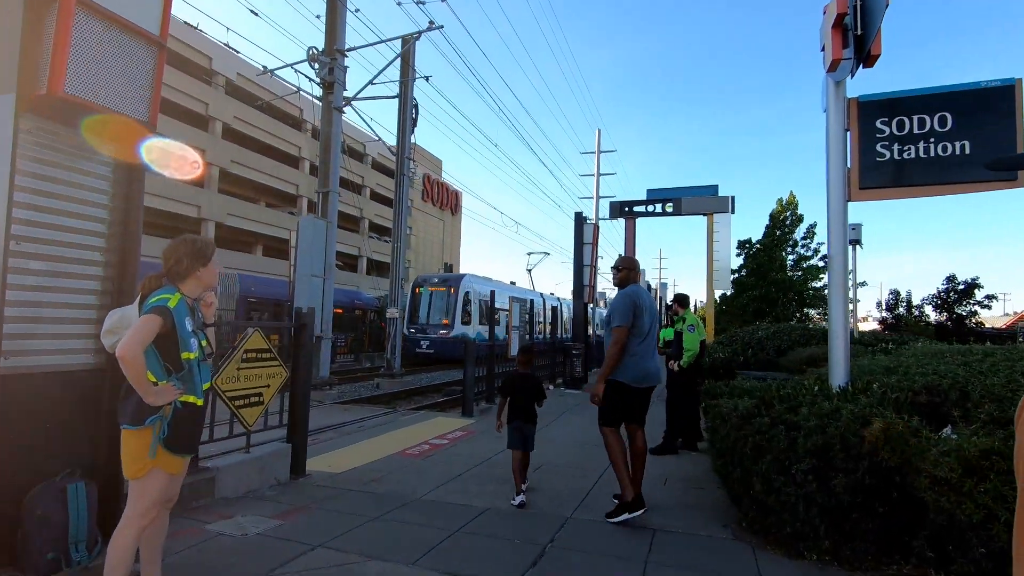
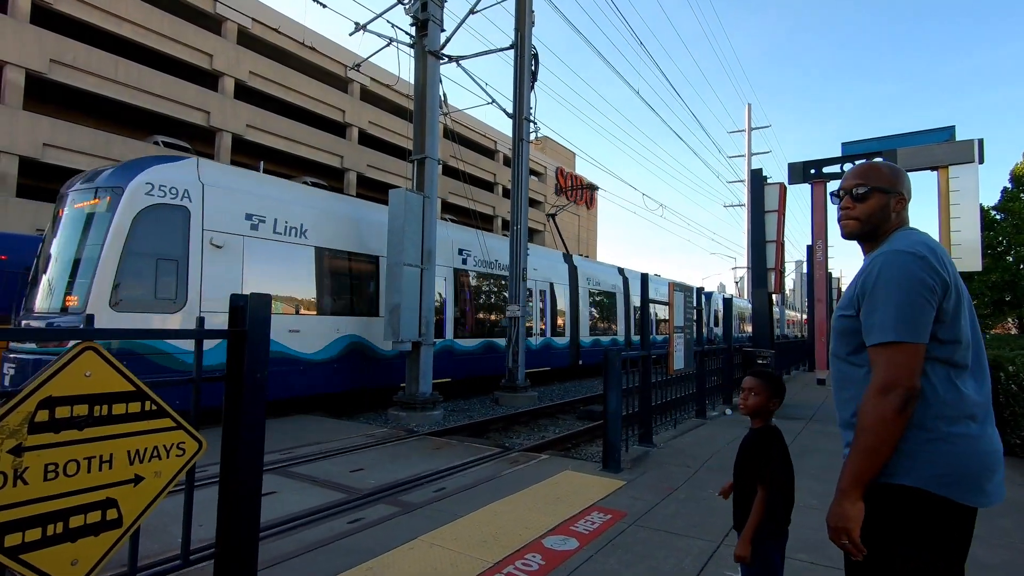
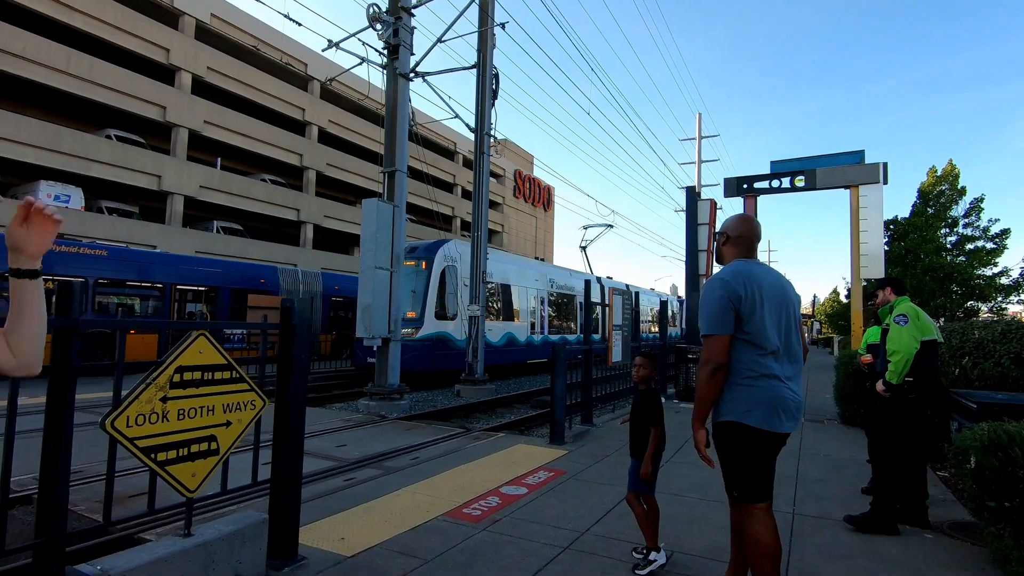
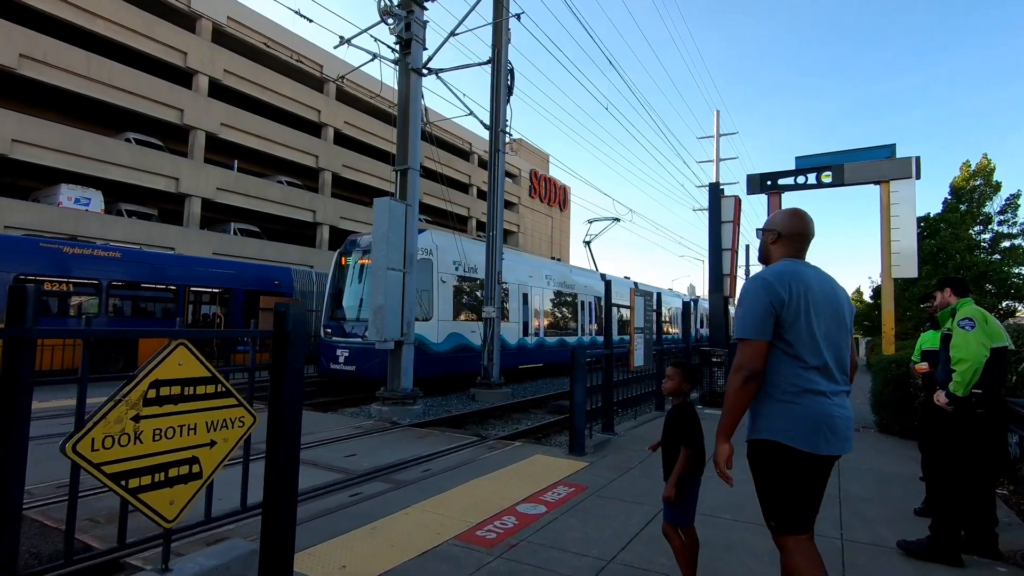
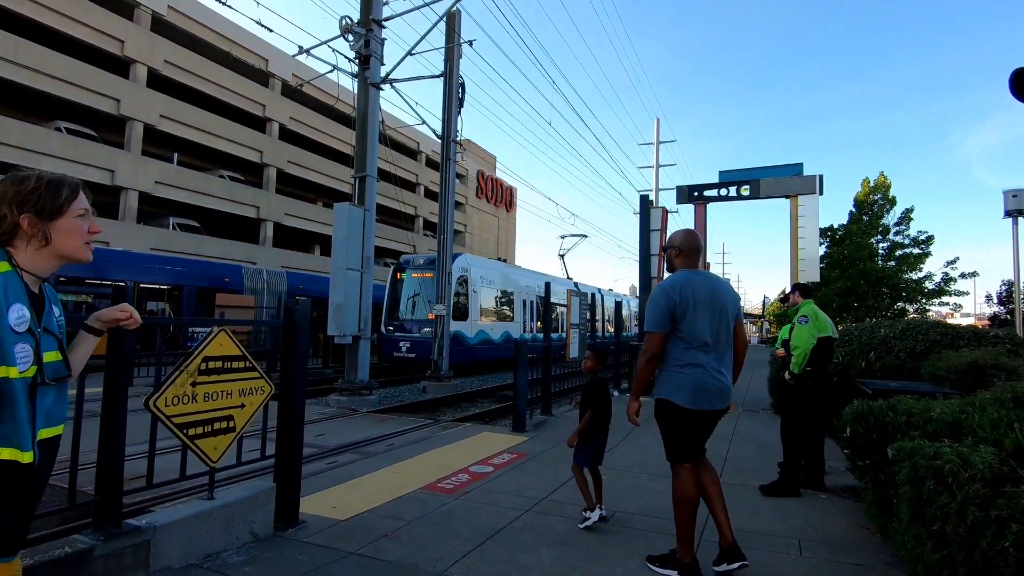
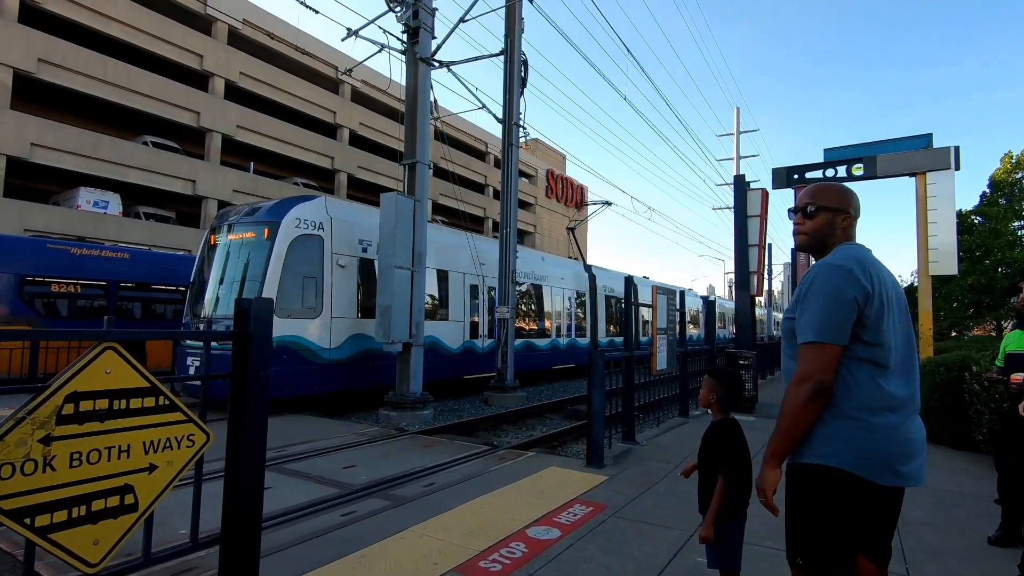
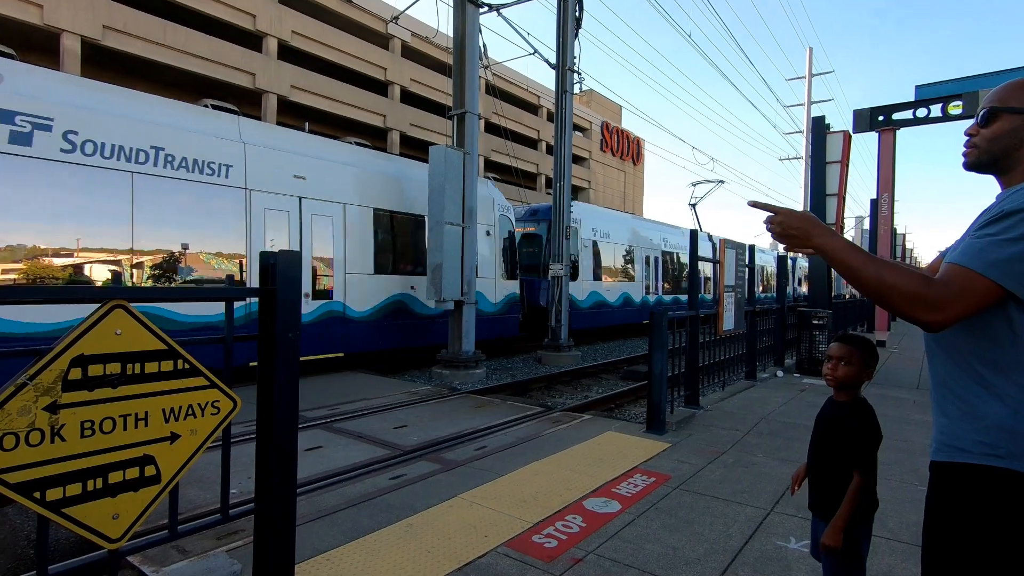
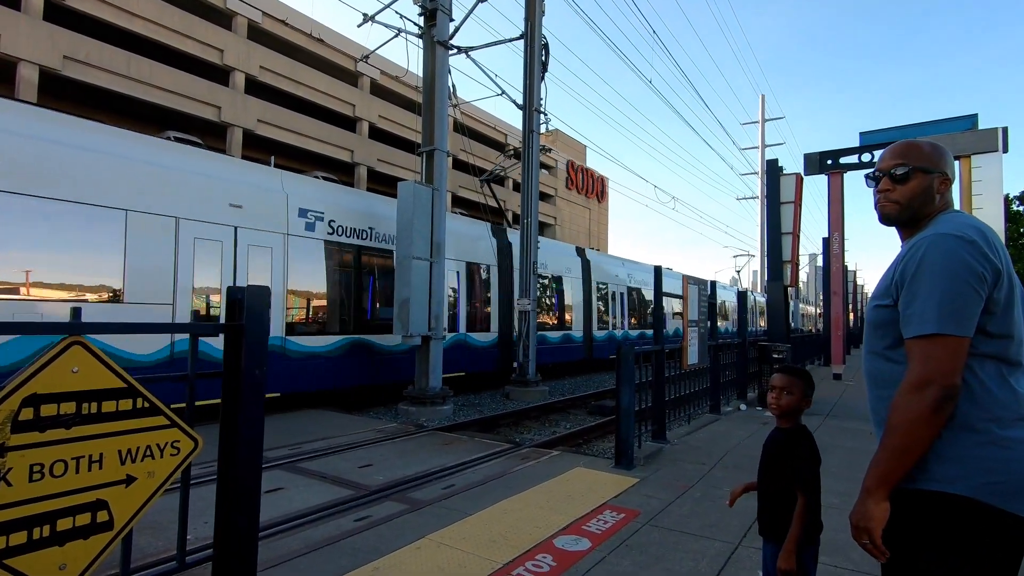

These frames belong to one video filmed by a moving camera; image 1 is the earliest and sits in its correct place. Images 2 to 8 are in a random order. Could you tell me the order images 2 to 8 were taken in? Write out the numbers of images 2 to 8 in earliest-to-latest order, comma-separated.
5, 3, 4, 6, 2, 8, 7
